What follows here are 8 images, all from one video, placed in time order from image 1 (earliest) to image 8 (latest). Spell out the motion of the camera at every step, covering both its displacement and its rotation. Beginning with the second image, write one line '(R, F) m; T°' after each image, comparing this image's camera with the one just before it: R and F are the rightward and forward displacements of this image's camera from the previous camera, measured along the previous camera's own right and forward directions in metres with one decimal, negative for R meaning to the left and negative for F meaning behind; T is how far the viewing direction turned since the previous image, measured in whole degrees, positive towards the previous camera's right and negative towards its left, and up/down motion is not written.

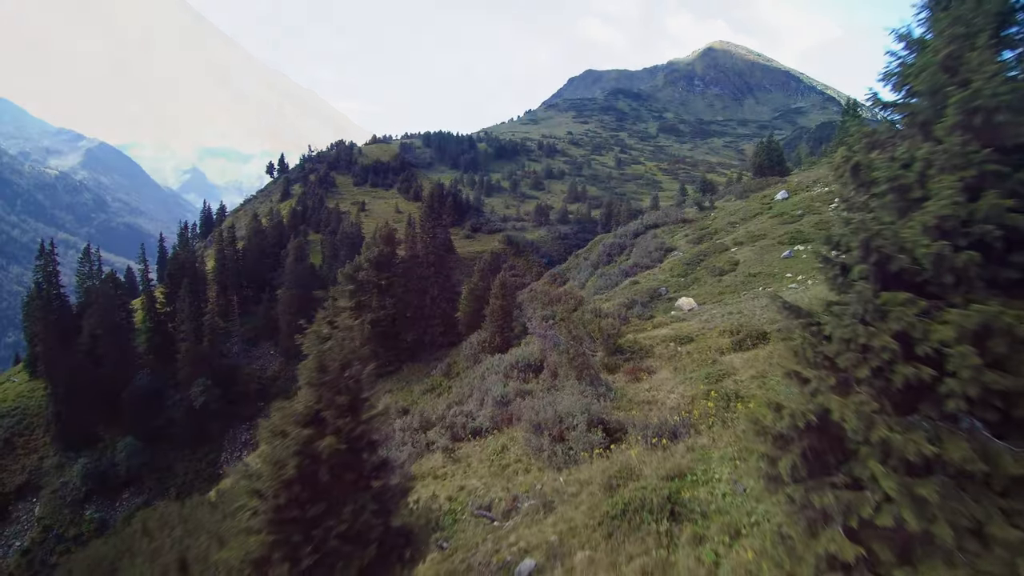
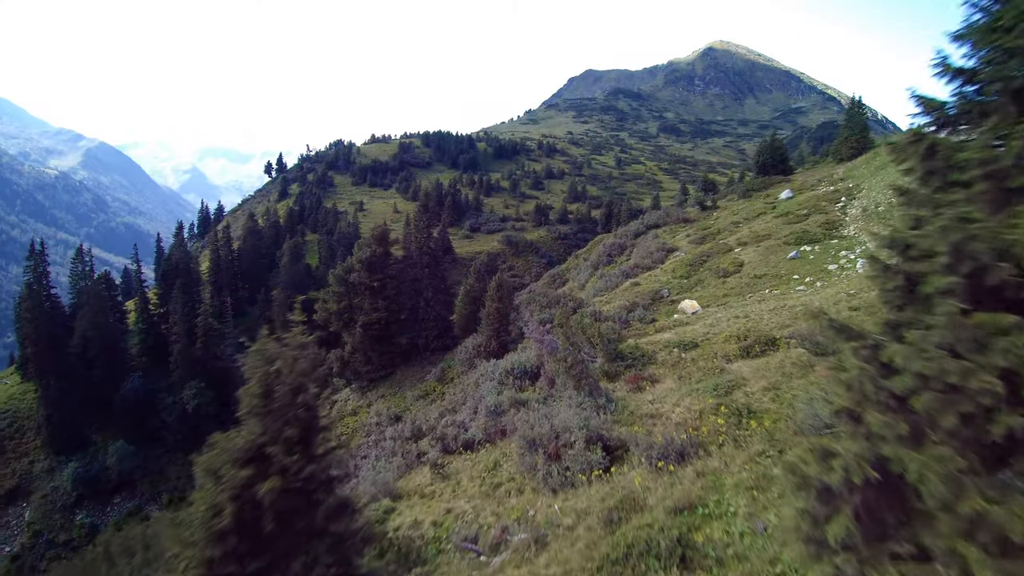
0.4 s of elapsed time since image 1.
(+0.2, +1.0) m; 0°
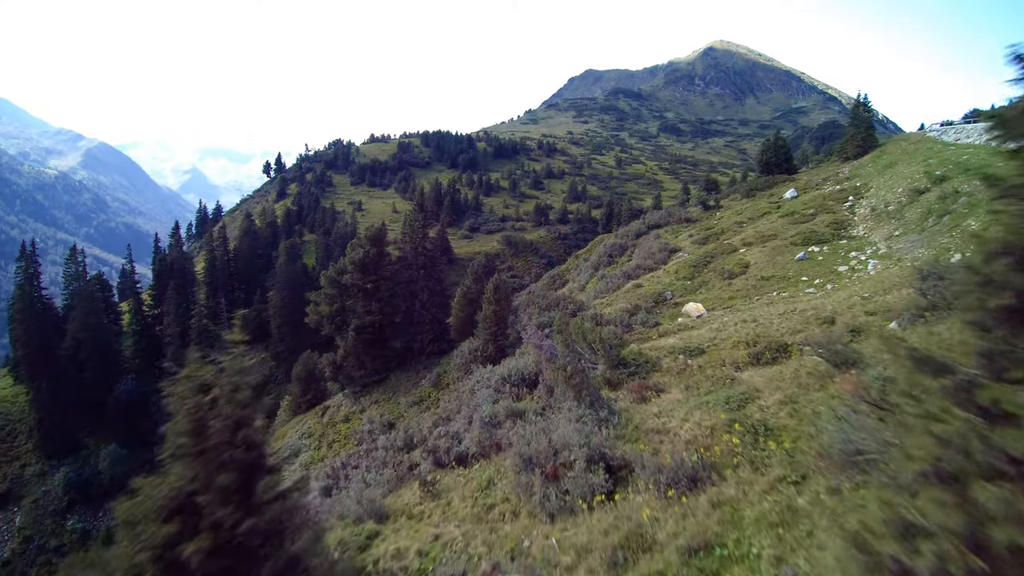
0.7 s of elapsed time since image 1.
(+0.2, +1.0) m; 0°
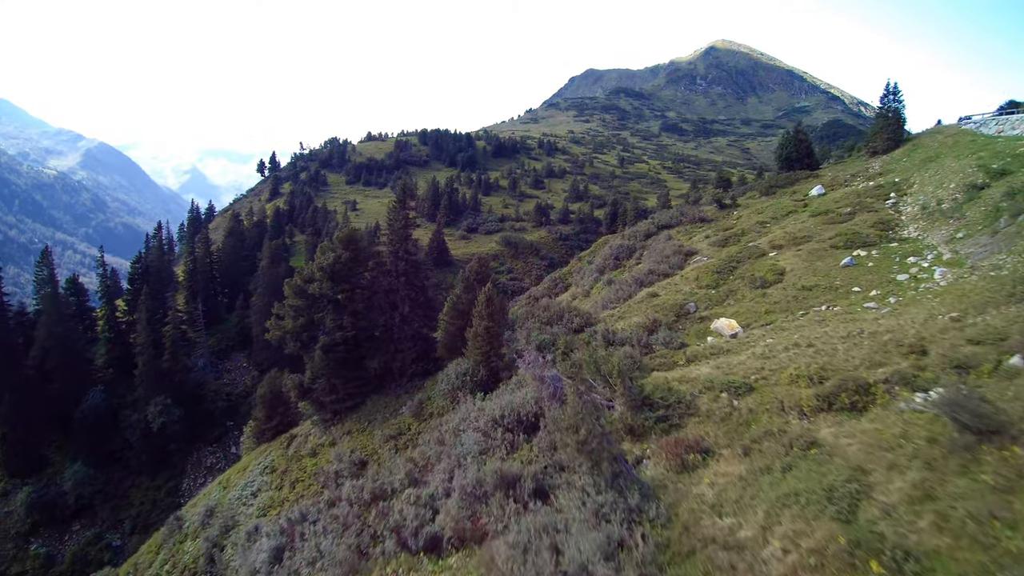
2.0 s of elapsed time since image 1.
(+0.3, +4.2) m; 0°
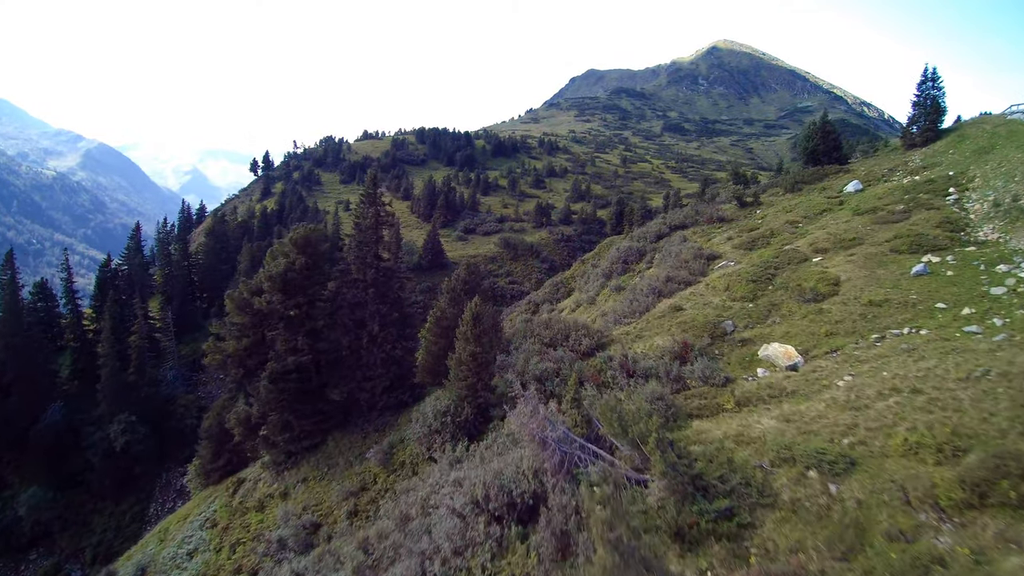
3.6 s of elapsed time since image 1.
(+0.3, +4.6) m; 0°
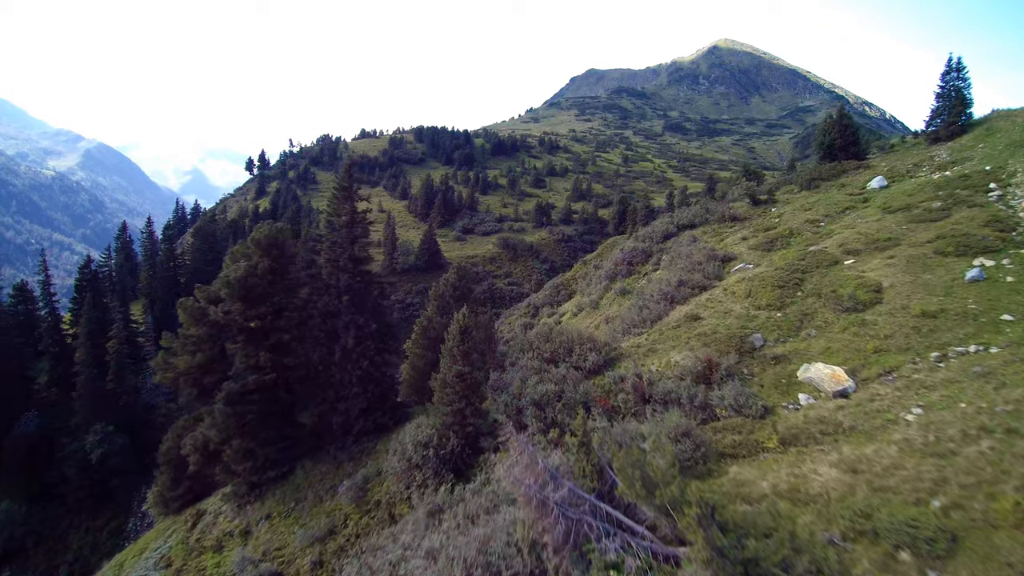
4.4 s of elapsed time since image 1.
(+0.2, +2.6) m; 0°
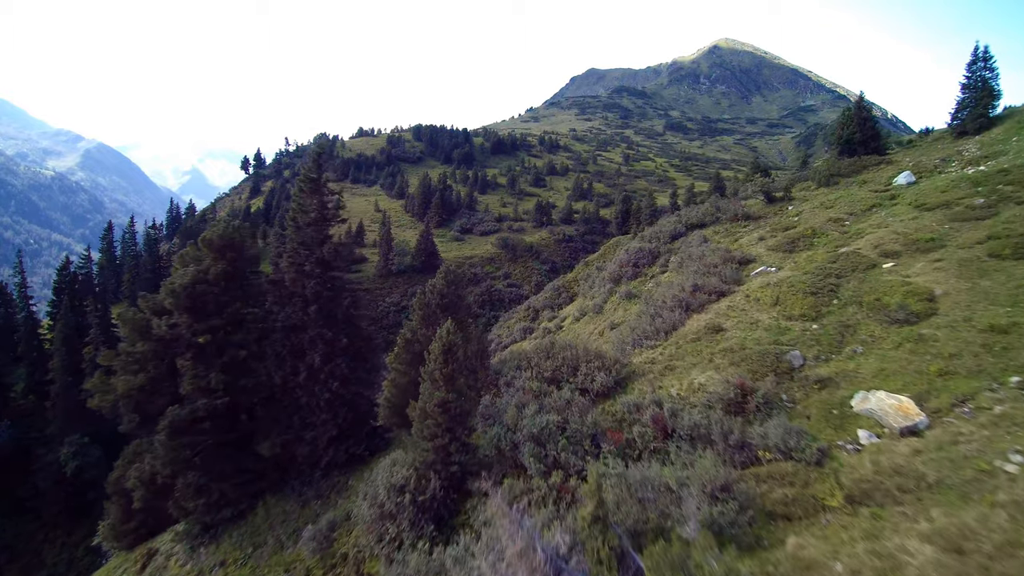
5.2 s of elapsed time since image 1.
(+0.2, +2.5) m; 0°
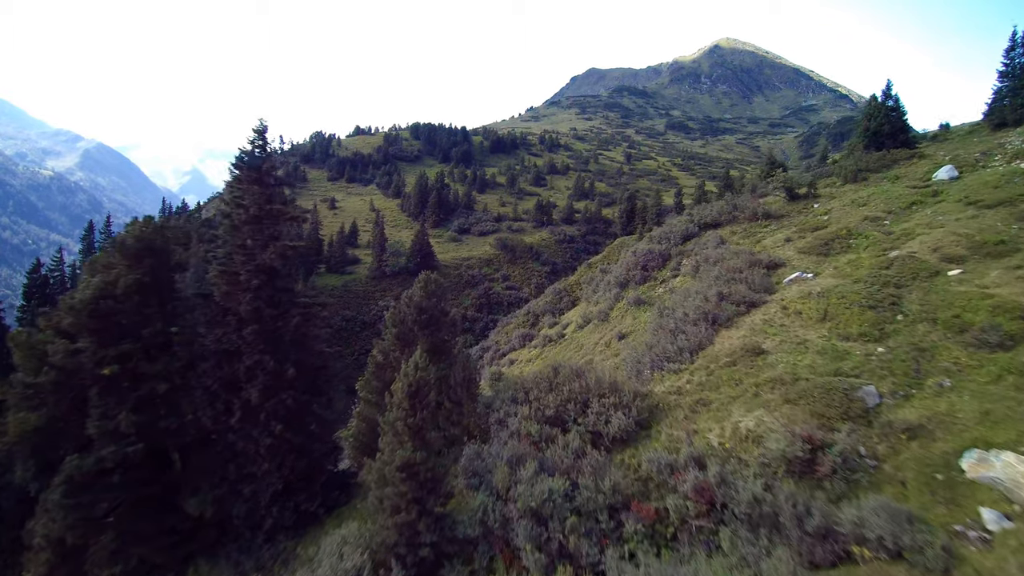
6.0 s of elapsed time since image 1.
(+0.2, +3.1) m; 0°
